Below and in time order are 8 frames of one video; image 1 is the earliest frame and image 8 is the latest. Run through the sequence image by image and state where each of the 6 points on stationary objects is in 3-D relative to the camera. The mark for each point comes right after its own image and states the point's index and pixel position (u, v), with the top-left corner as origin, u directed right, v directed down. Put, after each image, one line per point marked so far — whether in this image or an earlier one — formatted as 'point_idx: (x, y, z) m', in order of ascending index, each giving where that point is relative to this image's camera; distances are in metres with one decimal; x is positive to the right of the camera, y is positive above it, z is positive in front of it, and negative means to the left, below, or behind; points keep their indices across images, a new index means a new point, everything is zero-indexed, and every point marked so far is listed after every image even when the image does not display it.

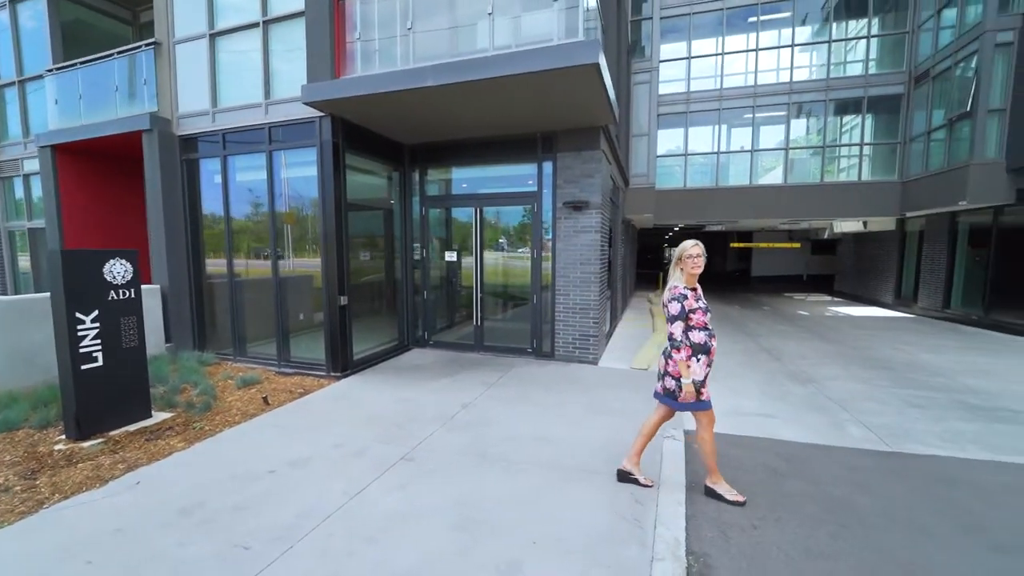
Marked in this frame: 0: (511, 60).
0: (-0.1, +2.5, +4.8) m
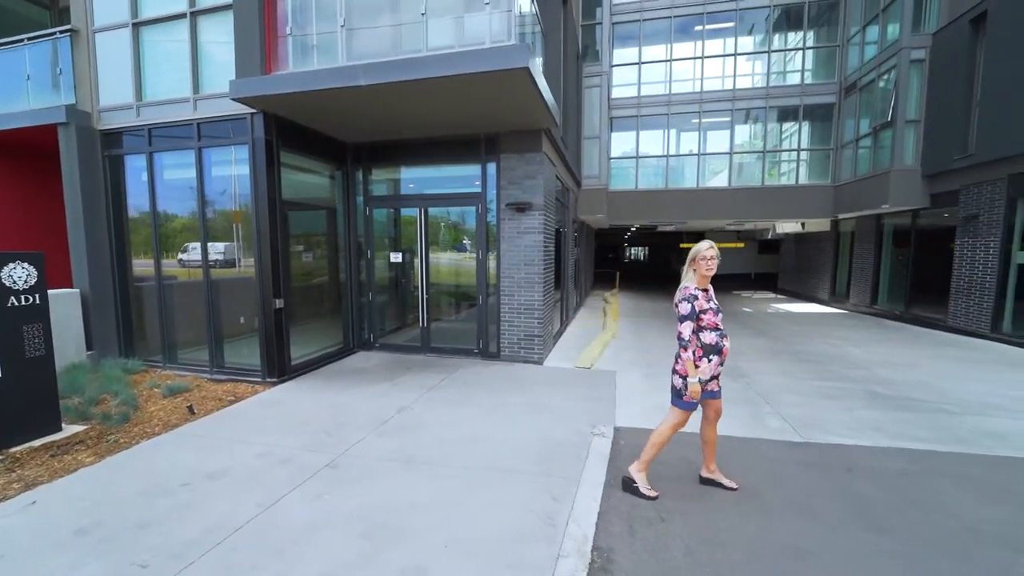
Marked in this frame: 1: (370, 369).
0: (-0.8, +2.4, +4.8) m
1: (-2.2, -1.2, +6.8) m
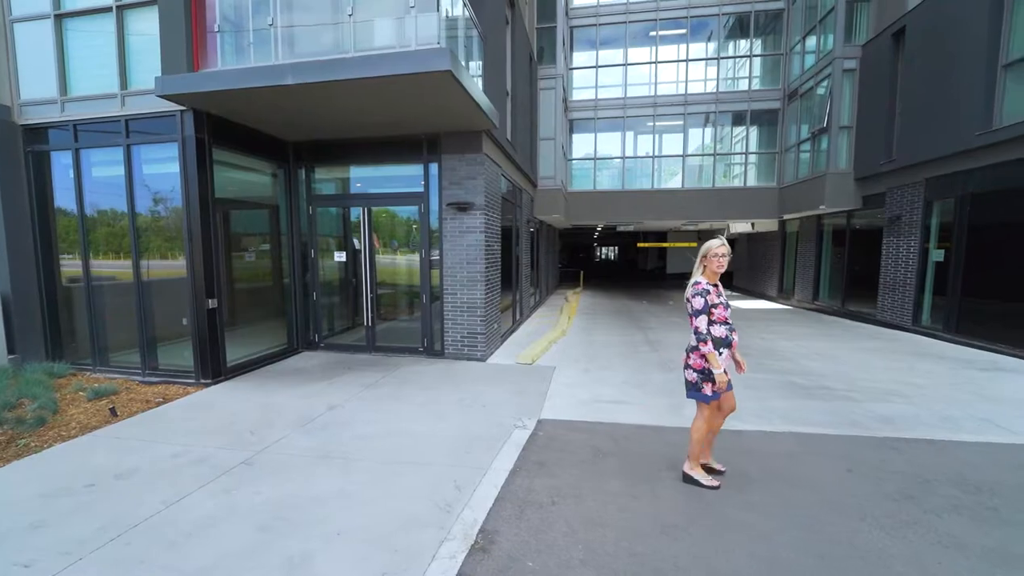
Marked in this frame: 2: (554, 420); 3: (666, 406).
0: (-1.6, +2.5, +4.9) m
1: (-3.0, -1.2, +6.8) m
2: (+0.4, -1.3, +4.6) m
3: (+1.7, -1.3, +4.9) m
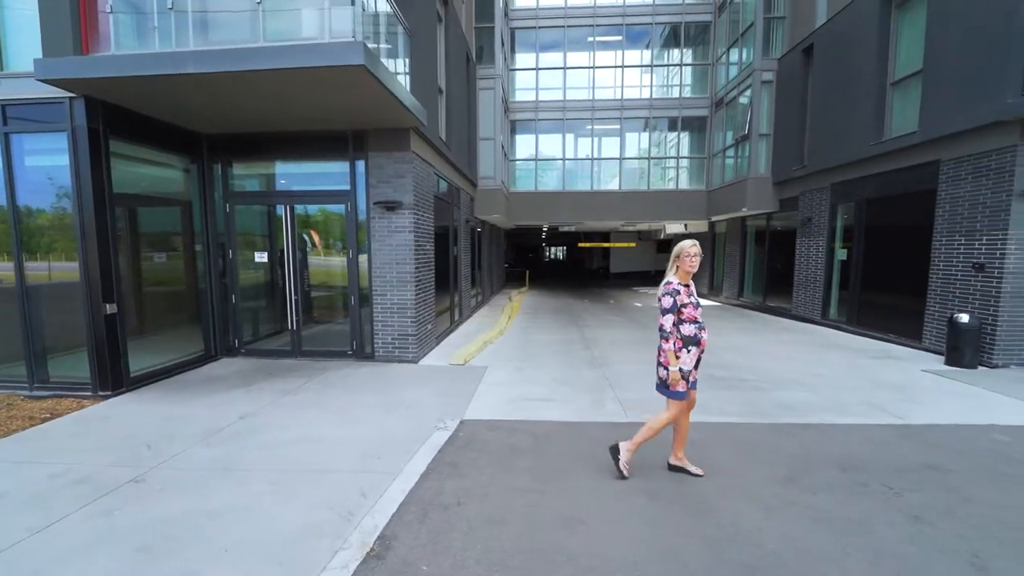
0: (-2.4, +2.4, +4.7) m
1: (-4.0, -1.2, +6.4) m
2: (-0.4, -1.3, +4.6) m
3: (+0.9, -1.3, +5.1) m
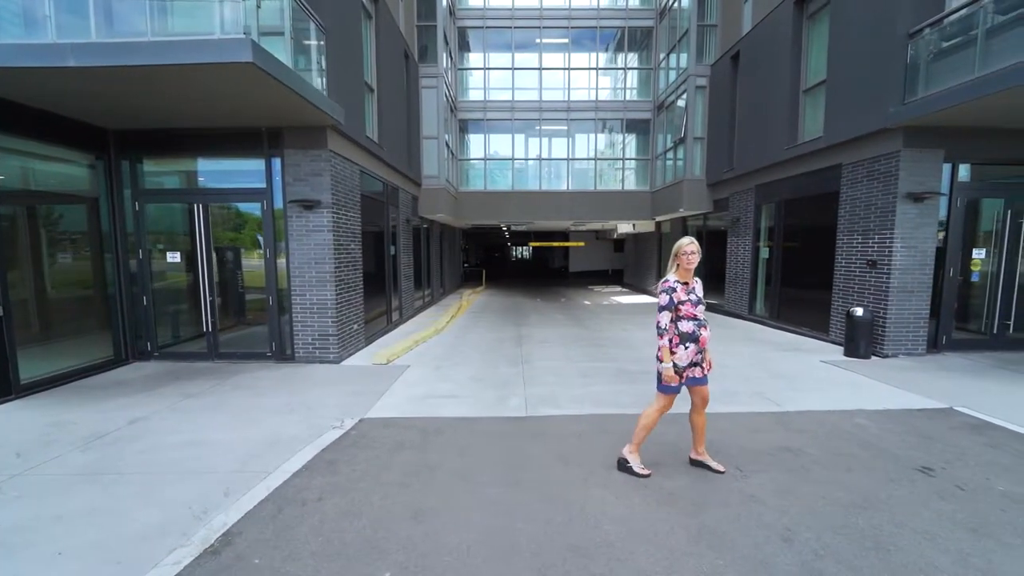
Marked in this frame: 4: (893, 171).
0: (-3.5, +2.4, +4.5) m
1: (-5.2, -1.3, +6.1) m
2: (-1.4, -1.3, +4.6) m
3: (-0.2, -1.3, +5.2) m
4: (+5.8, +1.8, +6.8) m
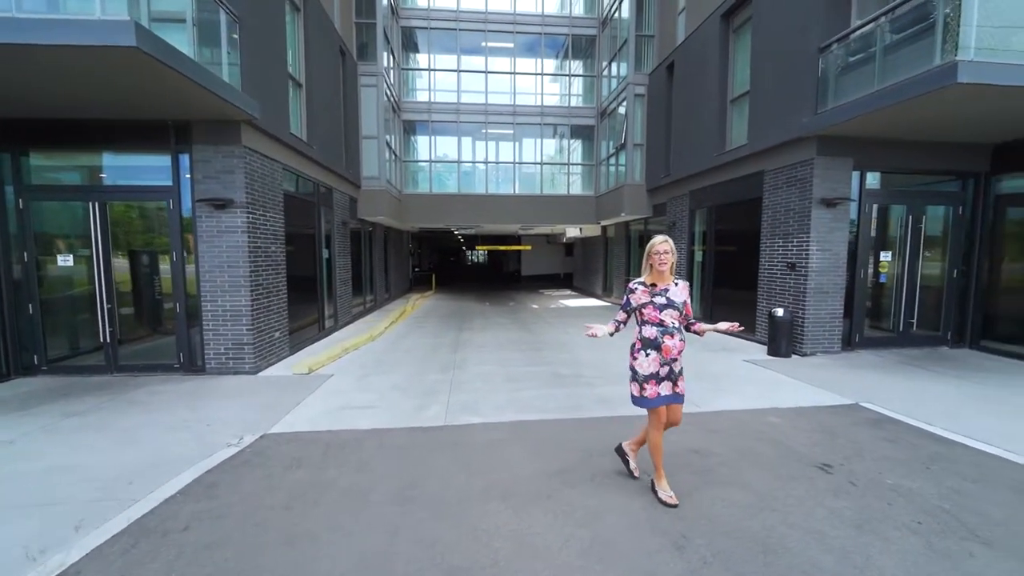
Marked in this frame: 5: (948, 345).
0: (-4.3, +2.4, +4.0) m
1: (-6.1, -1.3, +5.5) m
2: (-2.2, -1.4, +4.2) m
3: (-1.1, -1.3, +4.9) m
4: (+4.7, +1.7, +7.1) m
5: (+7.6, -1.0, +7.9) m
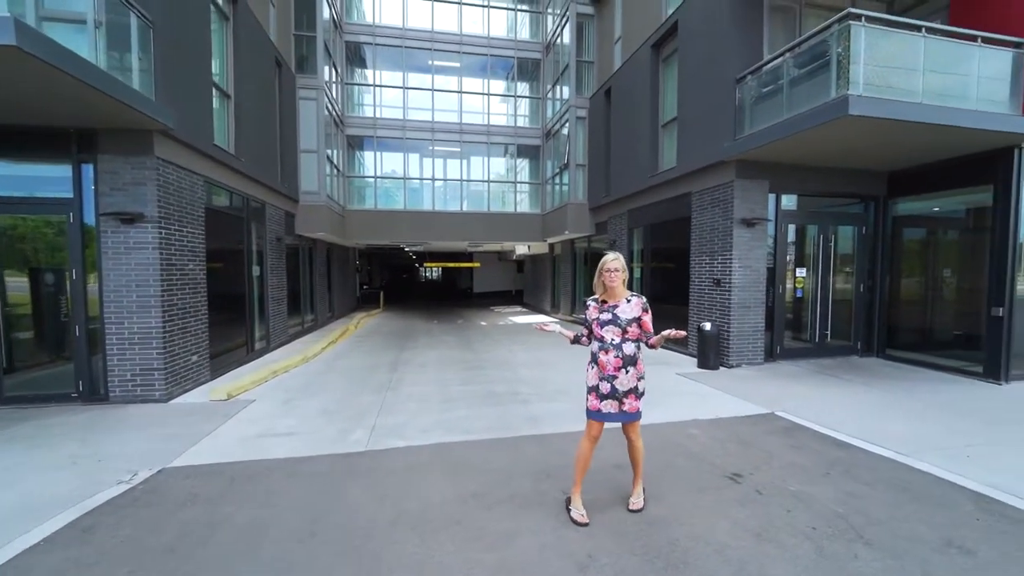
0: (-5.0, +2.2, +3.6) m
1: (-6.9, -1.6, +4.7) m
2: (-2.9, -1.6, +3.9) m
3: (-1.8, -1.5, +4.7) m
4: (+3.7, +1.5, +7.5) m
5: (+6.6, -1.3, +8.5) m
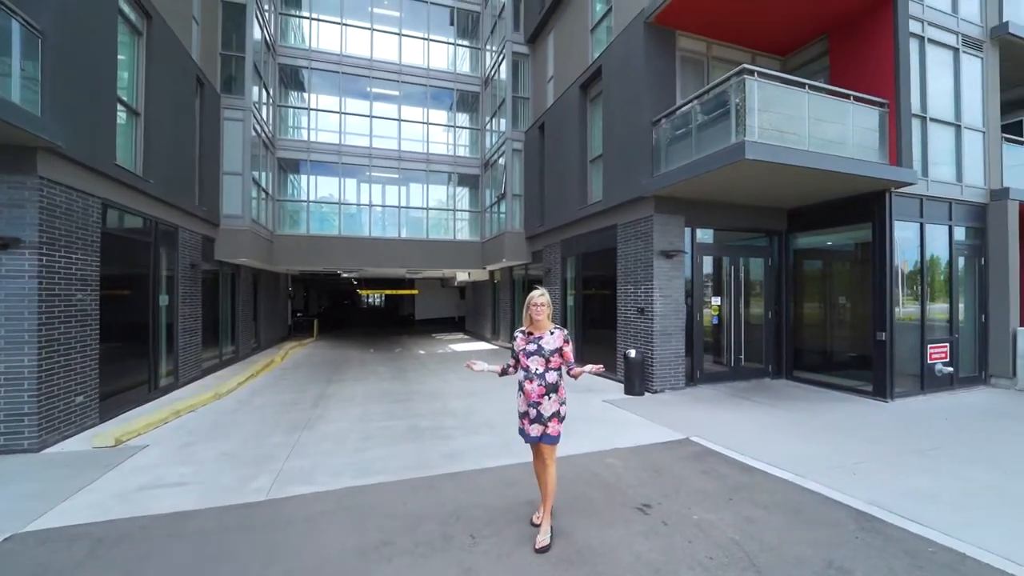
0: (-5.7, +1.9, +3.1) m
1: (-7.7, -1.9, +3.7) m
2: (-3.6, -1.8, +3.4) m
3: (-2.6, -1.8, +4.3) m
4: (+2.5, +1.0, +8.0) m
5: (+5.2, -1.8, +9.1) m
